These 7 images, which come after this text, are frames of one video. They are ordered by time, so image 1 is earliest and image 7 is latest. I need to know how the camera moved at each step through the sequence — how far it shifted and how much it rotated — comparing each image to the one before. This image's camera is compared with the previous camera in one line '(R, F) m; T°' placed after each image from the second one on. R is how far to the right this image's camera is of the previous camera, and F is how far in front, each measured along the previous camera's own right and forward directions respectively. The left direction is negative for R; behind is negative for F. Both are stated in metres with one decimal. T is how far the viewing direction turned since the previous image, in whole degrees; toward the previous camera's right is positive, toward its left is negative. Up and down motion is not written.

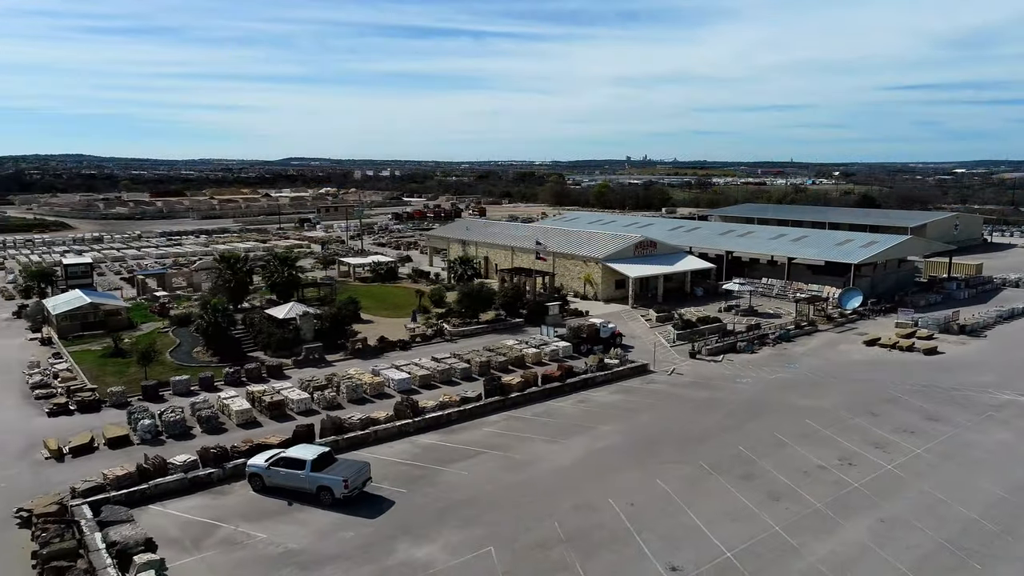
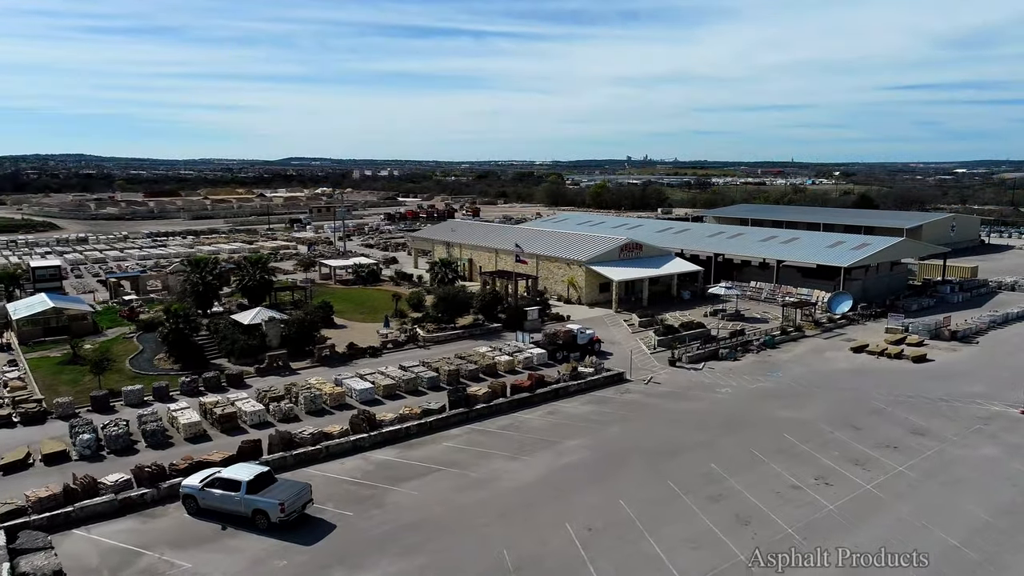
(+1.1, +1.3) m; 0°
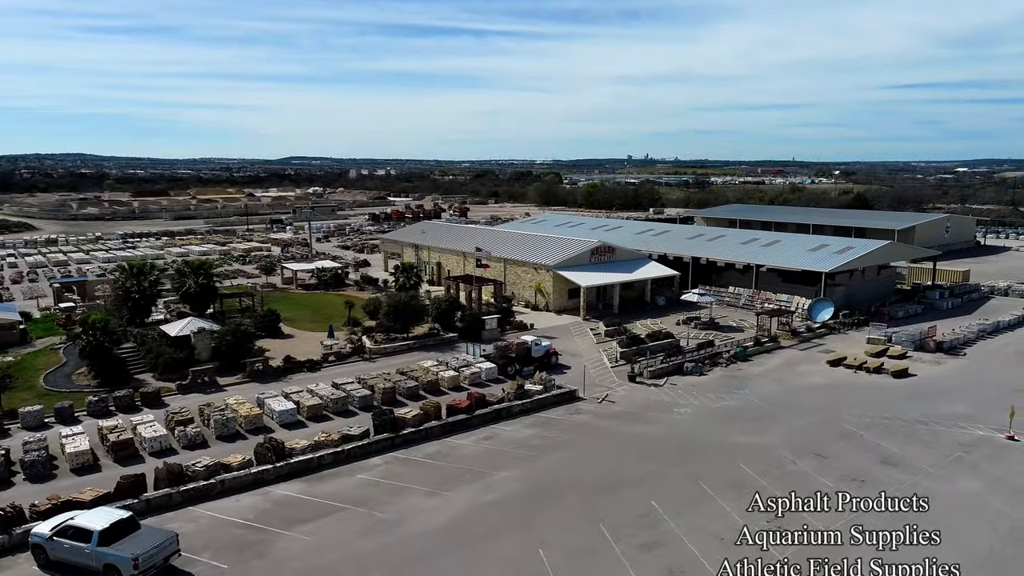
(+1.9, +2.5) m; 0°
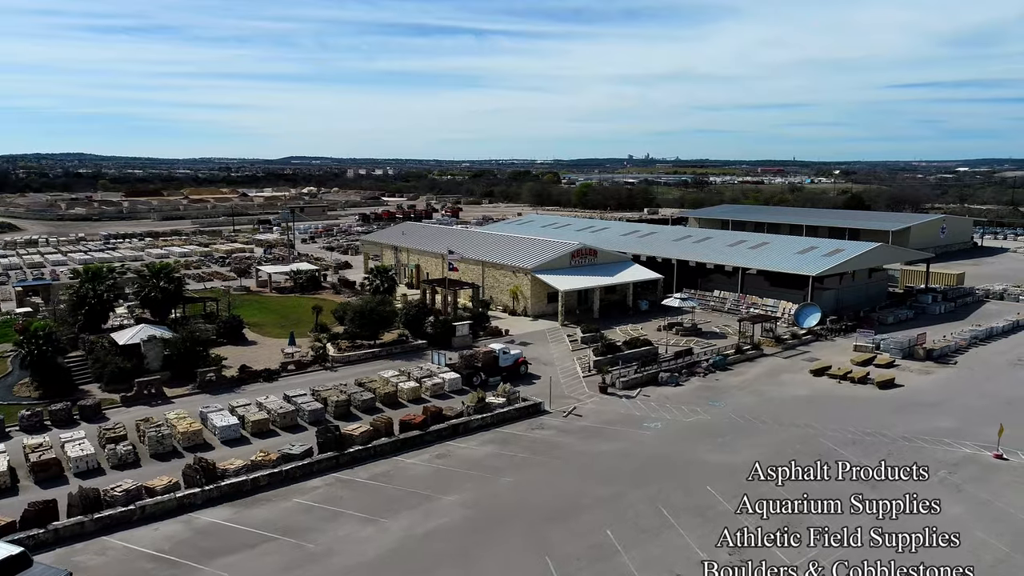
(+1.2, +1.5) m; 0°
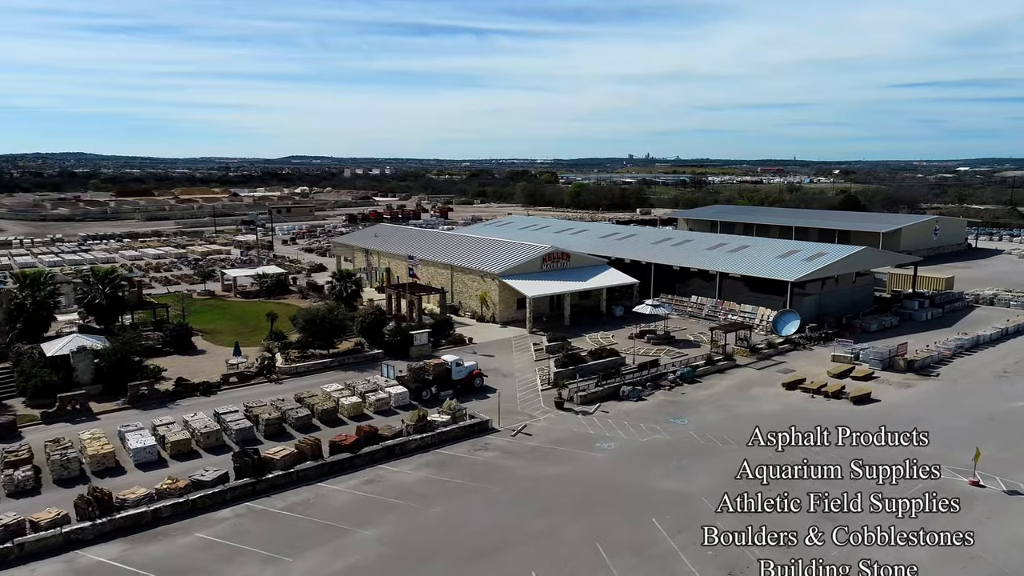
(+1.6, +1.8) m; 0°
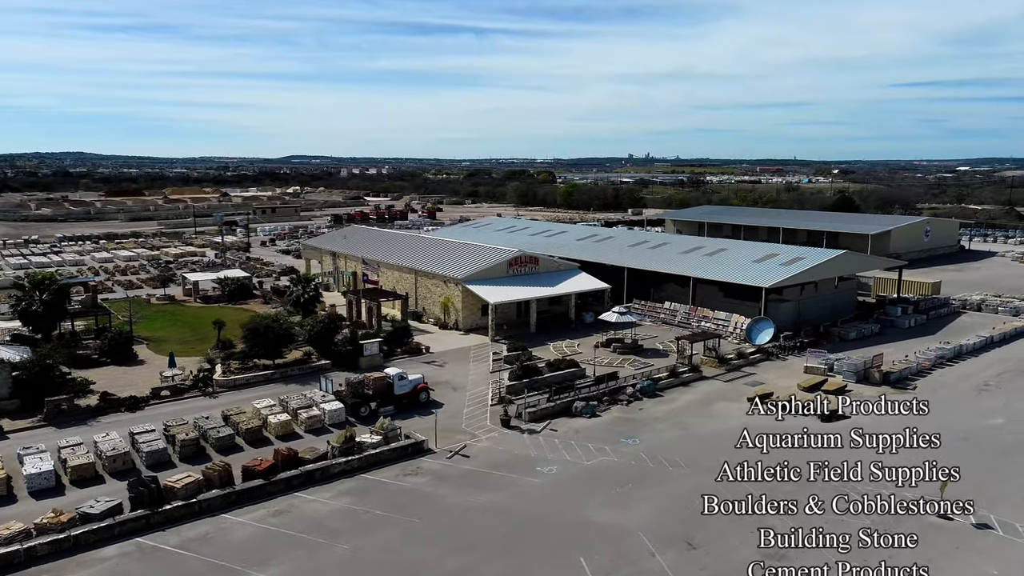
(+1.7, +1.8) m; 0°
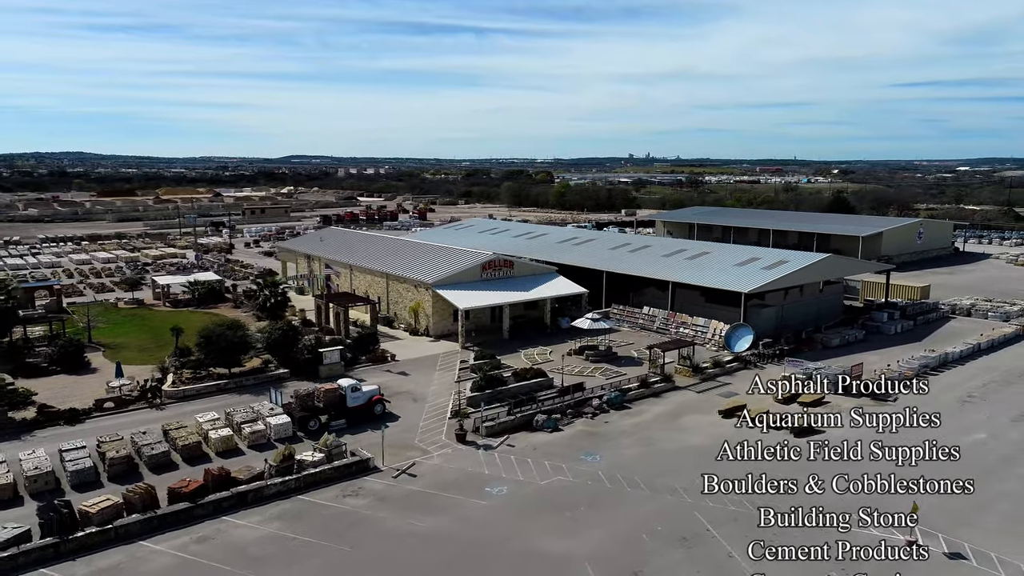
(+1.2, +1.3) m; 0°
